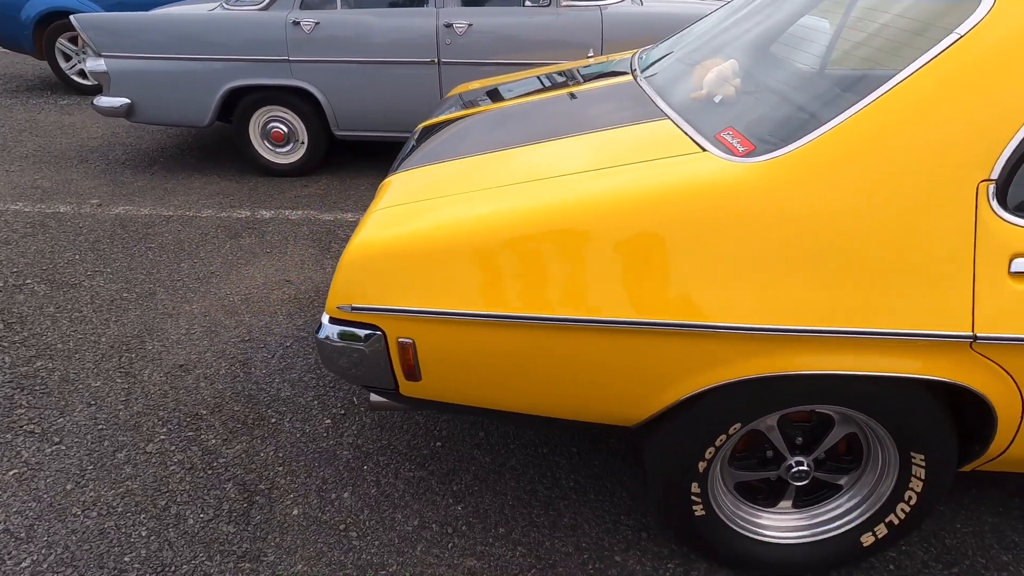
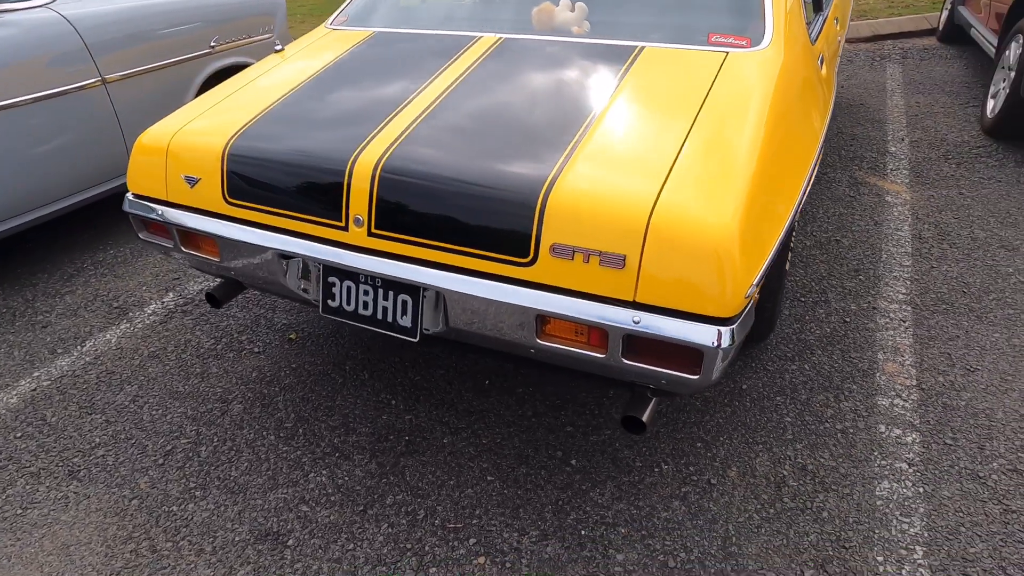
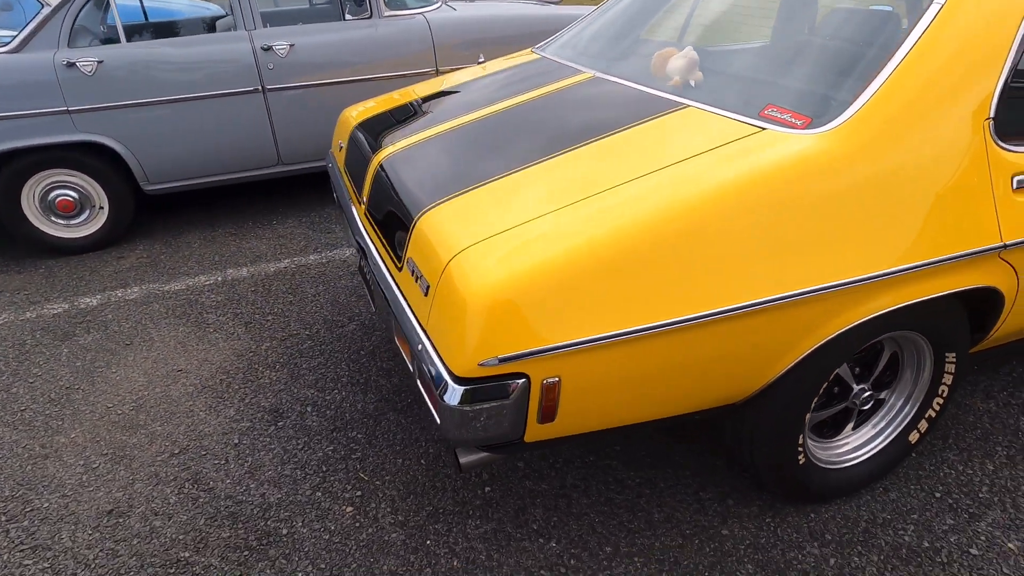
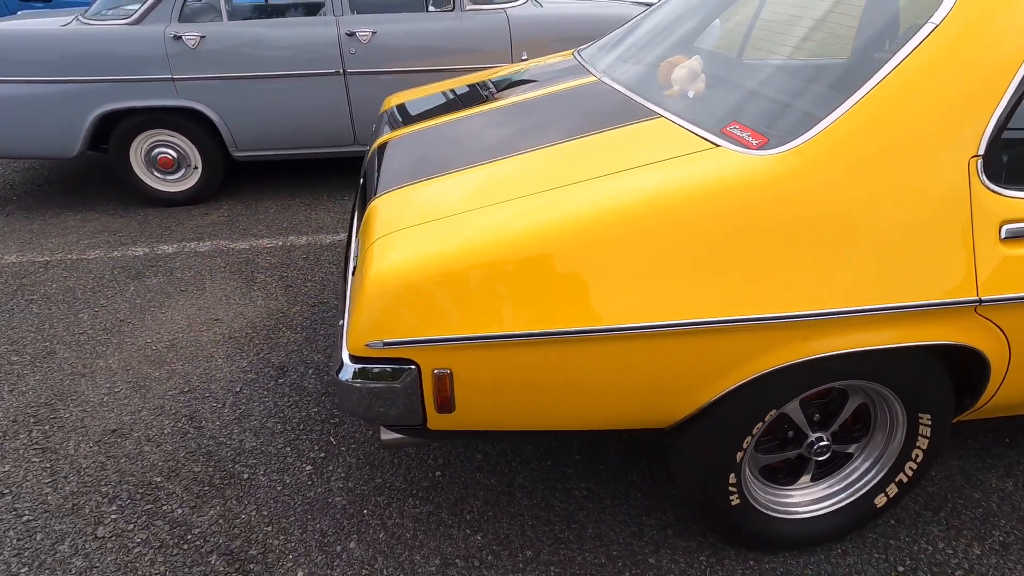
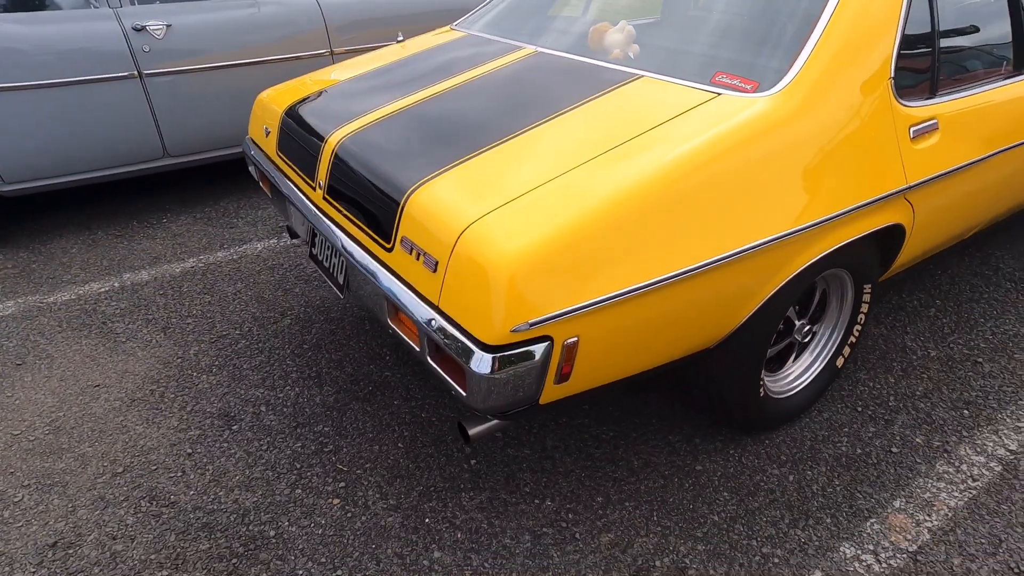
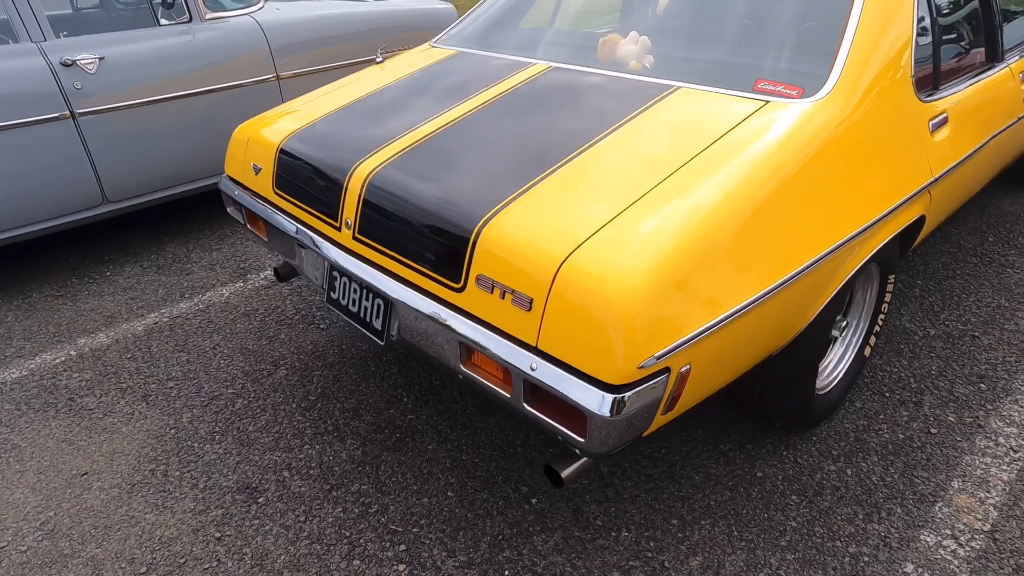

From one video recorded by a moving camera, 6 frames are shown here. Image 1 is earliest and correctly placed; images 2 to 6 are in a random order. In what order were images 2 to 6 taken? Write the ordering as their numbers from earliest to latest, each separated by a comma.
4, 3, 5, 6, 2
